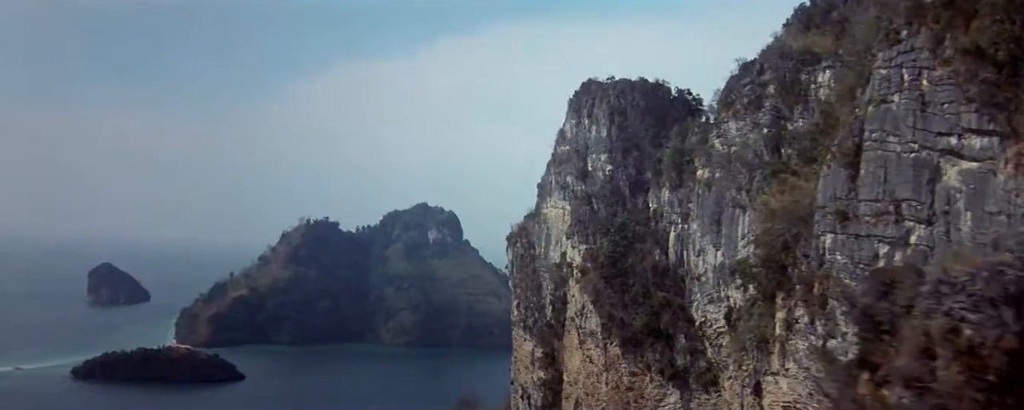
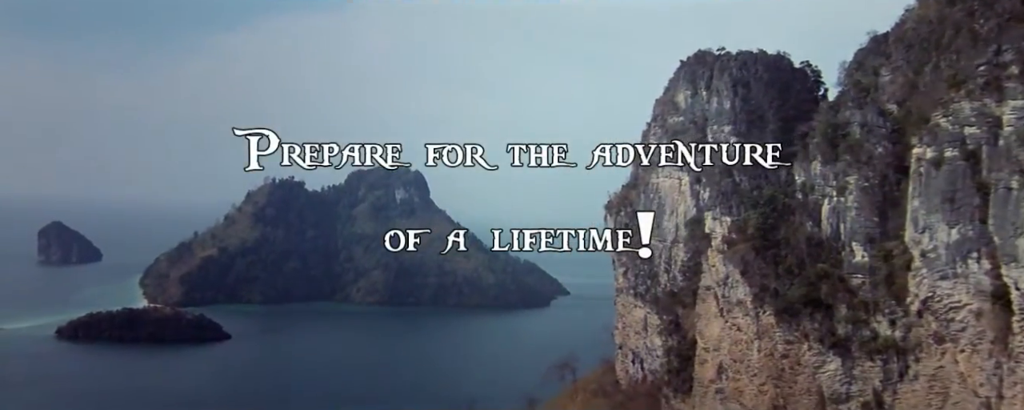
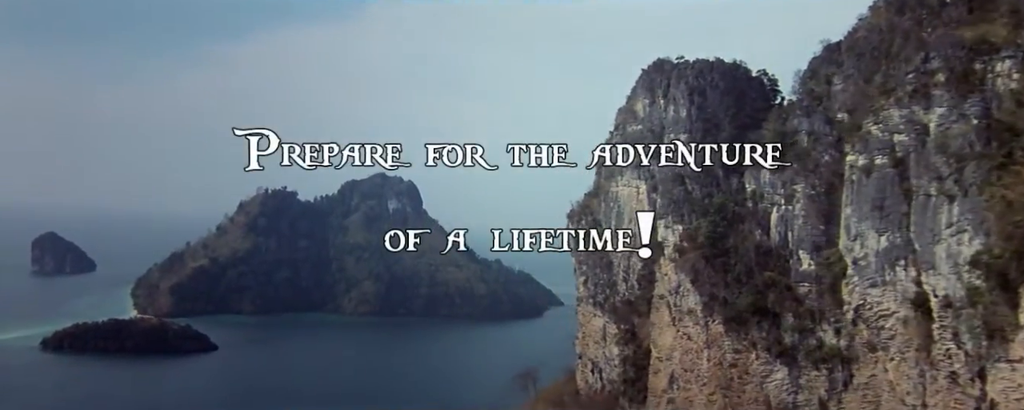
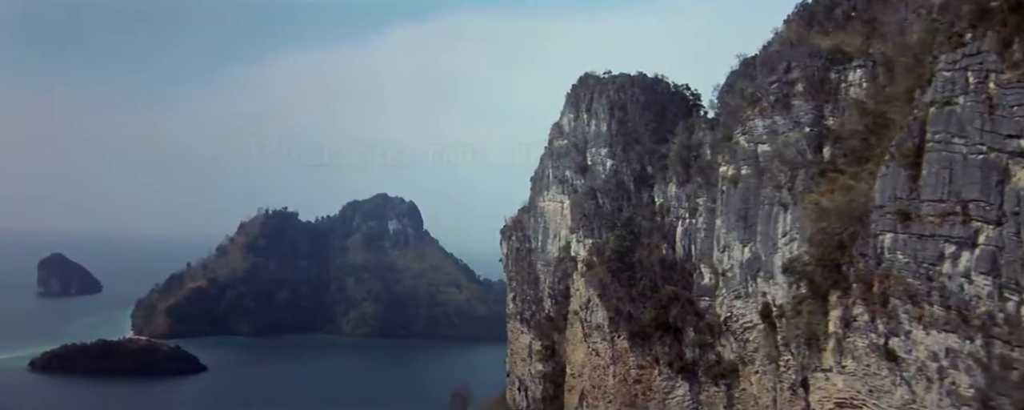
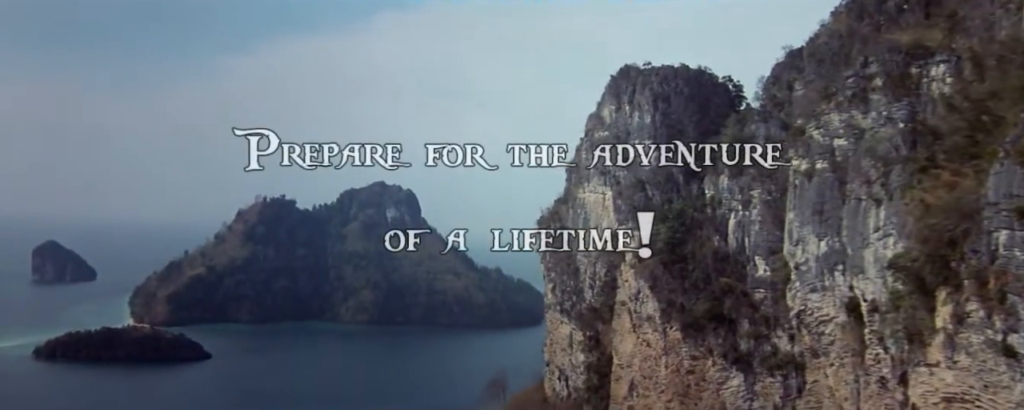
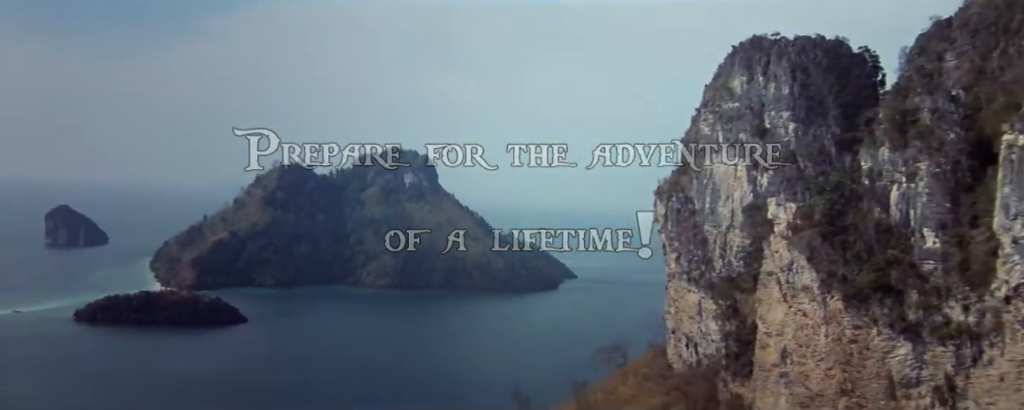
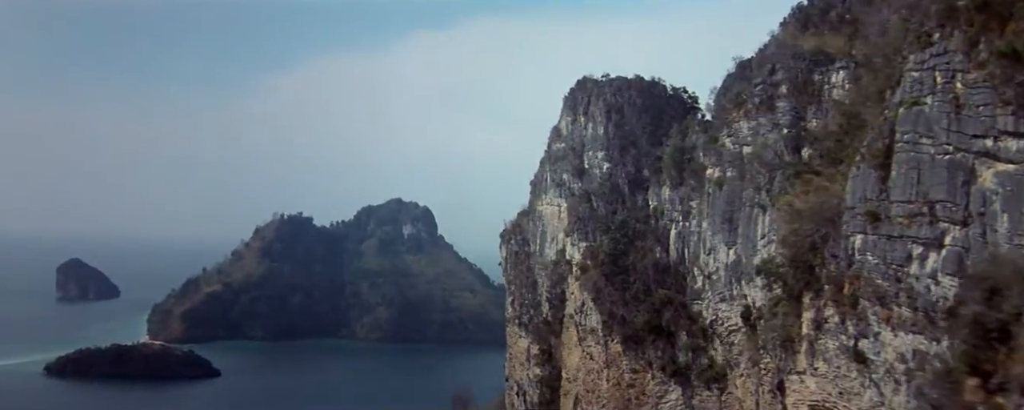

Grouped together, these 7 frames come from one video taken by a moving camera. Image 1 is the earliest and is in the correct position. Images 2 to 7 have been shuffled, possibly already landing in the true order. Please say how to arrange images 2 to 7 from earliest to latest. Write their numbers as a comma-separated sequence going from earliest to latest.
7, 4, 5, 3, 2, 6
